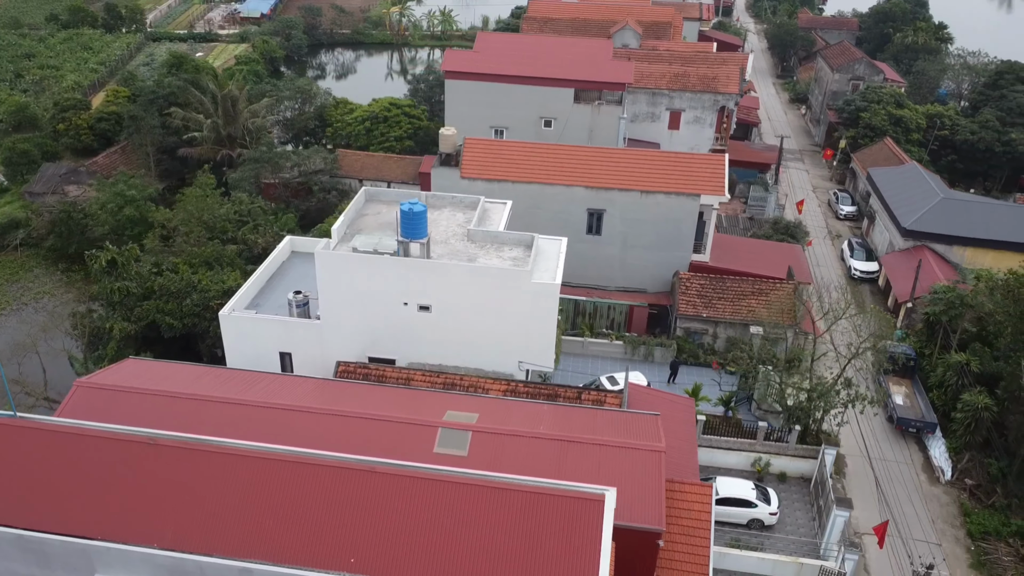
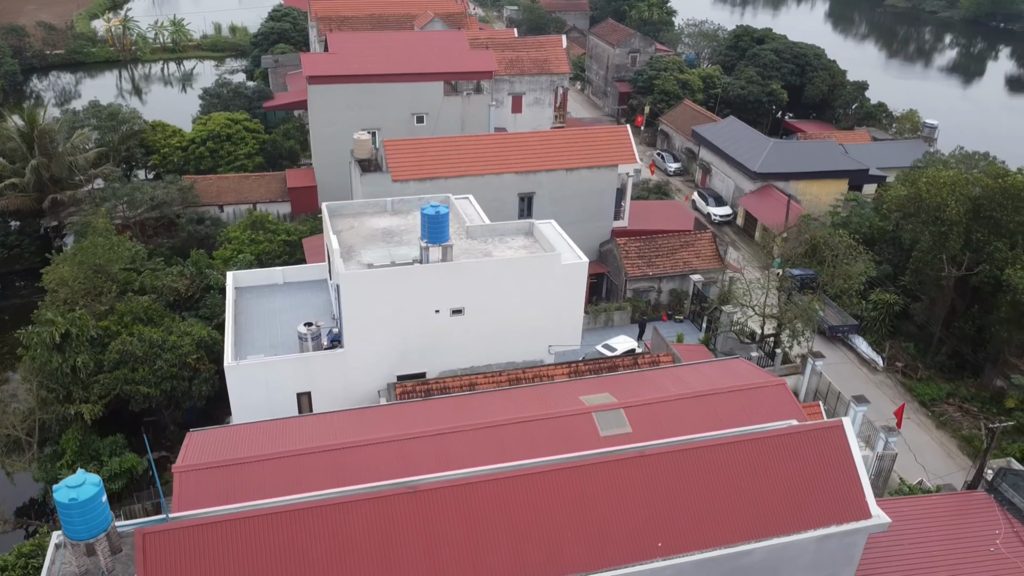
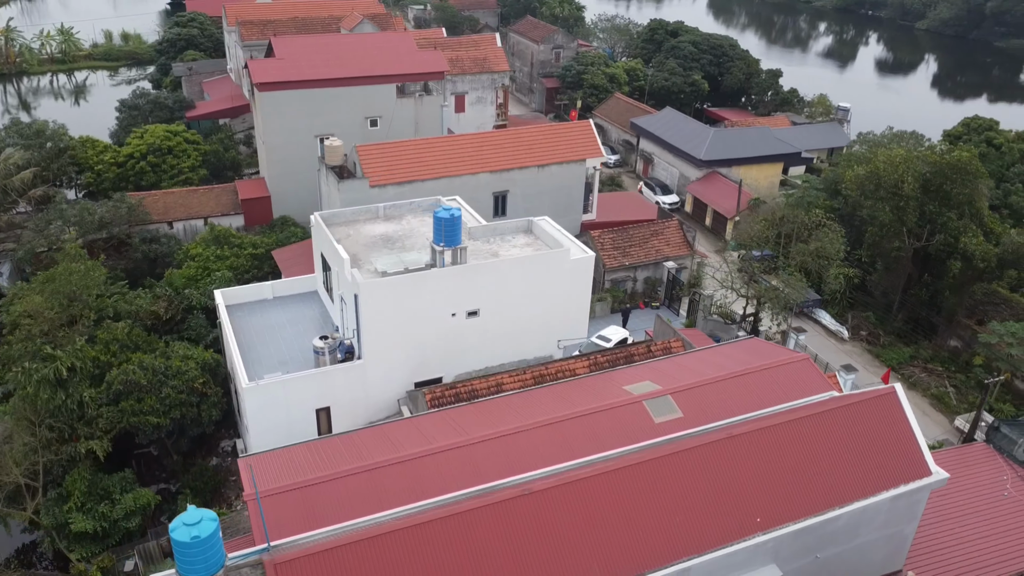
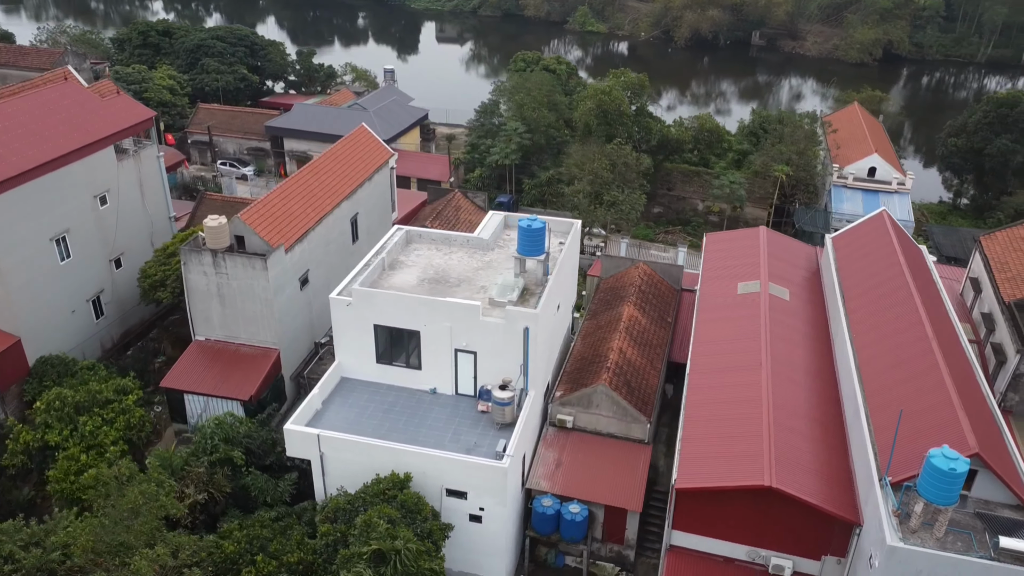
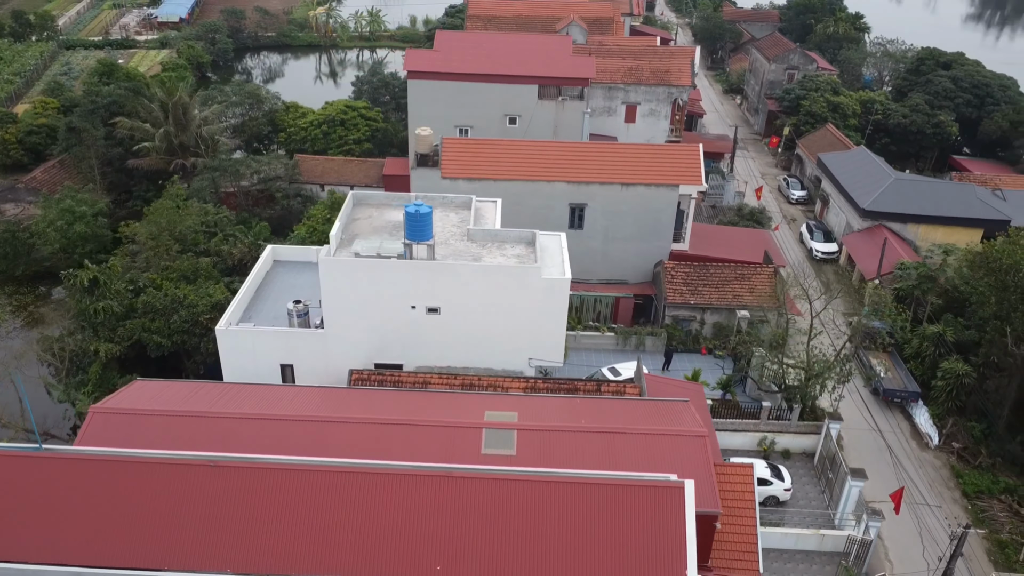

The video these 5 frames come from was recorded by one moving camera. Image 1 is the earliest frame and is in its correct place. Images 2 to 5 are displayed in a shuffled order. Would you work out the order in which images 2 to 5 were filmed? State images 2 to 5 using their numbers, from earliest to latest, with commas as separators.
5, 2, 3, 4
